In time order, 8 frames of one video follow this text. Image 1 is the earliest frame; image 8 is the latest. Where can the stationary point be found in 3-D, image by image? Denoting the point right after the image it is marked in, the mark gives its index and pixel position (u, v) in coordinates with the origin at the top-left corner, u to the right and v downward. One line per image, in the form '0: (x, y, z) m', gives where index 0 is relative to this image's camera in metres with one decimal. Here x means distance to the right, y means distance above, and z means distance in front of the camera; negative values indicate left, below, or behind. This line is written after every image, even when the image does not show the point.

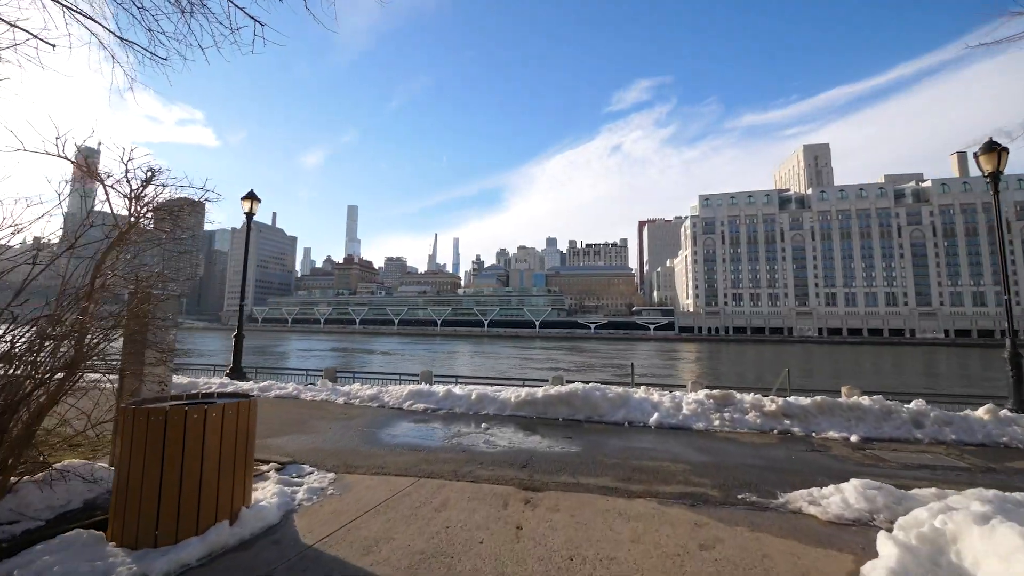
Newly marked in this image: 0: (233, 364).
0: (-7.6, -2.1, +13.1) m
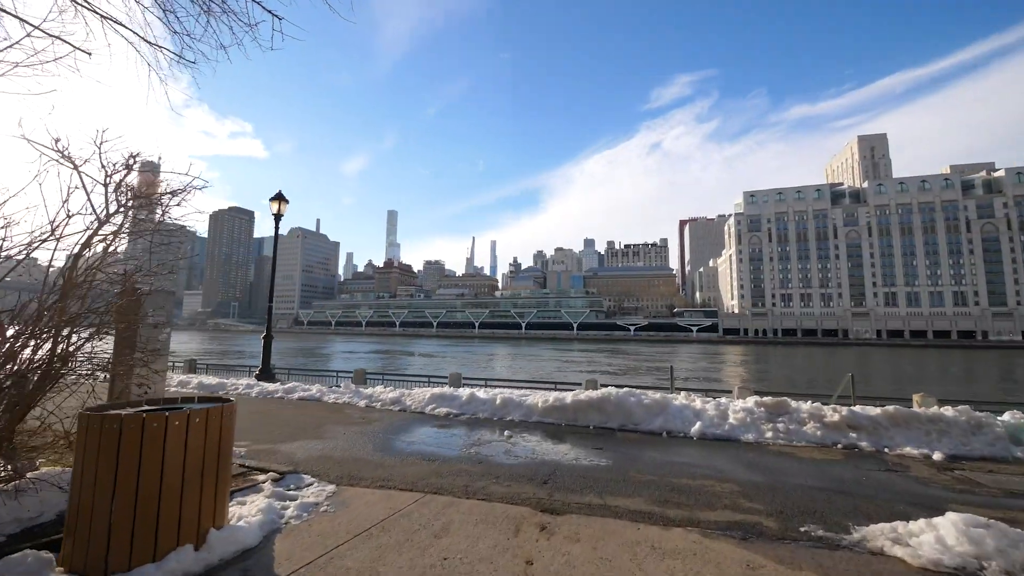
0: (-6.7, -2.1, +13.1) m
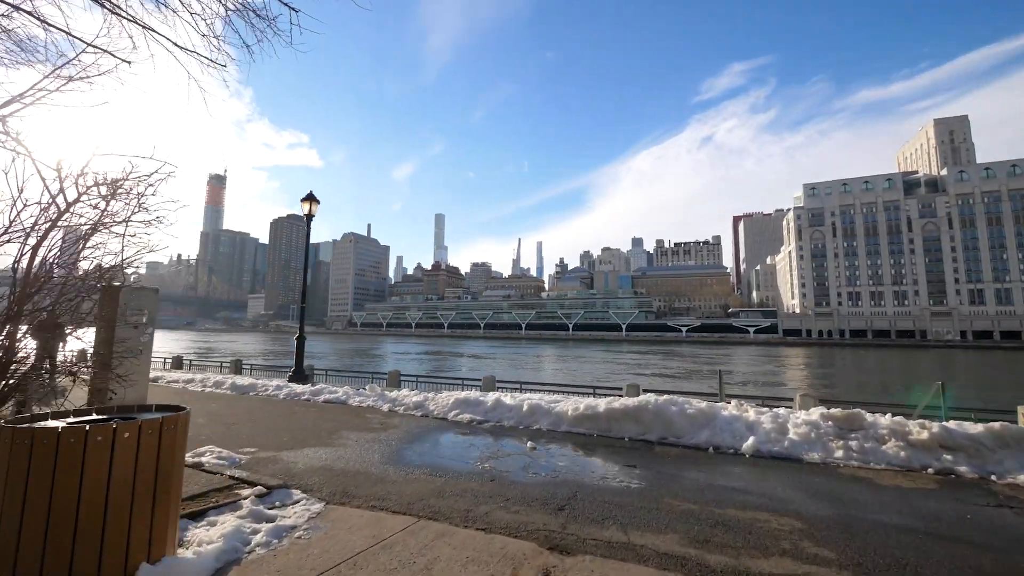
0: (-5.8, -2.2, +13.0) m
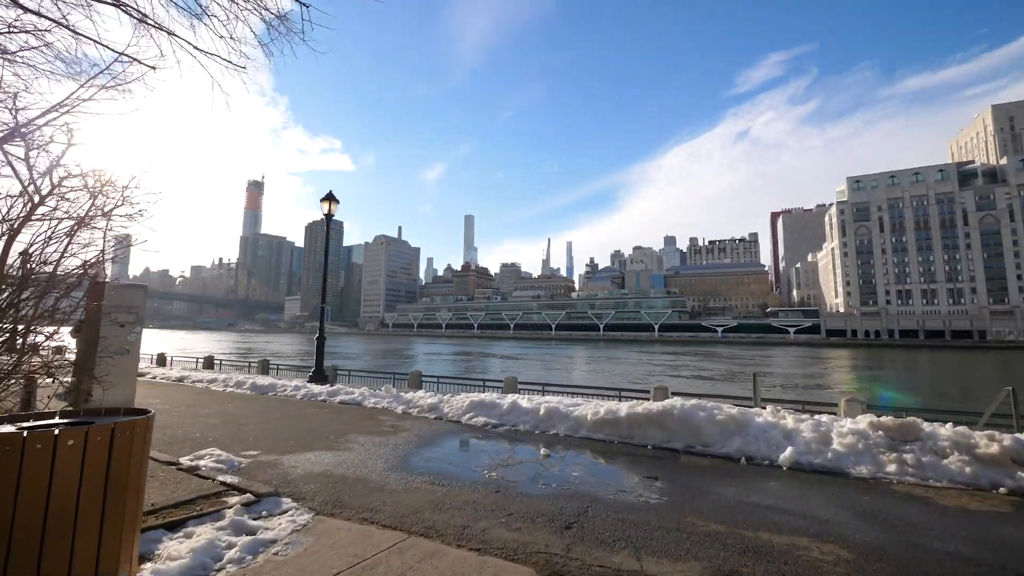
0: (-5.2, -2.1, +12.9) m
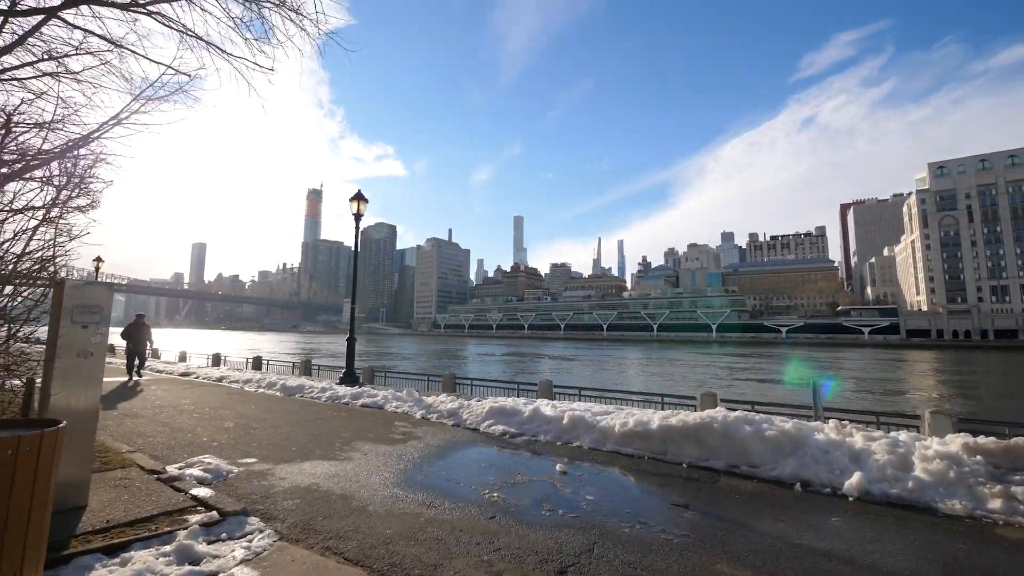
0: (-4.4, -2.2, +12.7) m
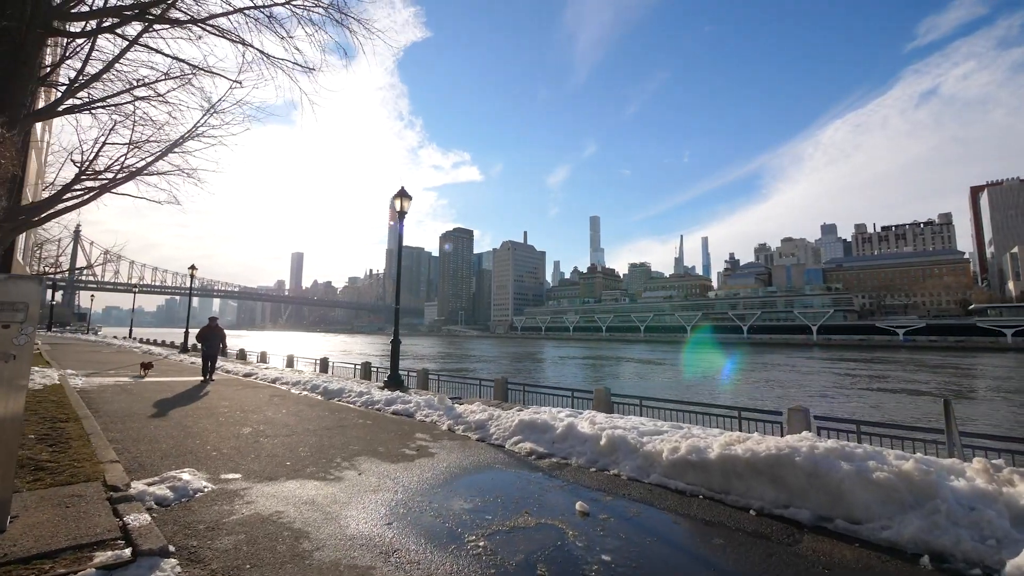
0: (-3.1, -2.2, +12.2) m
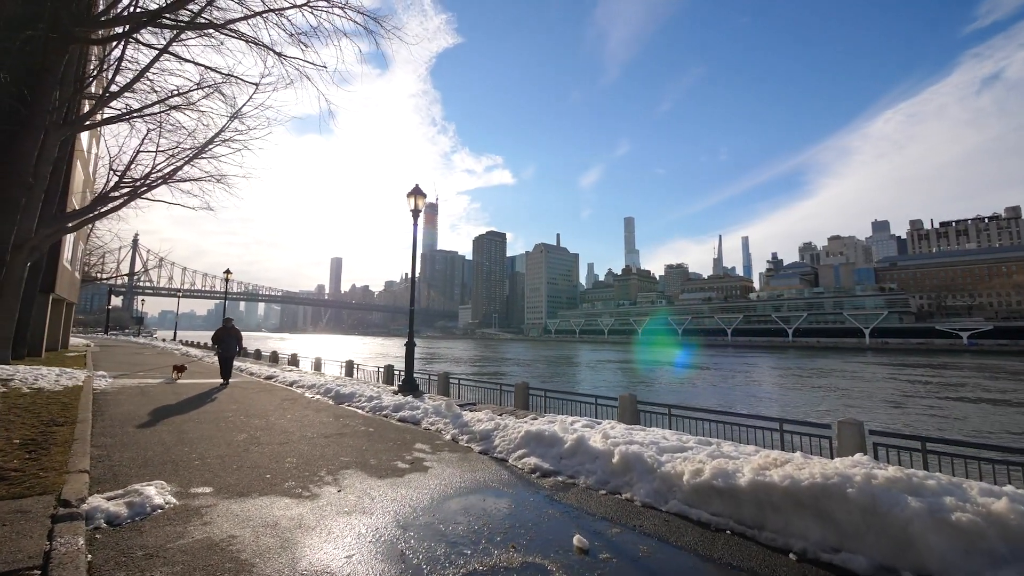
0: (-2.6, -2.2, +11.8) m
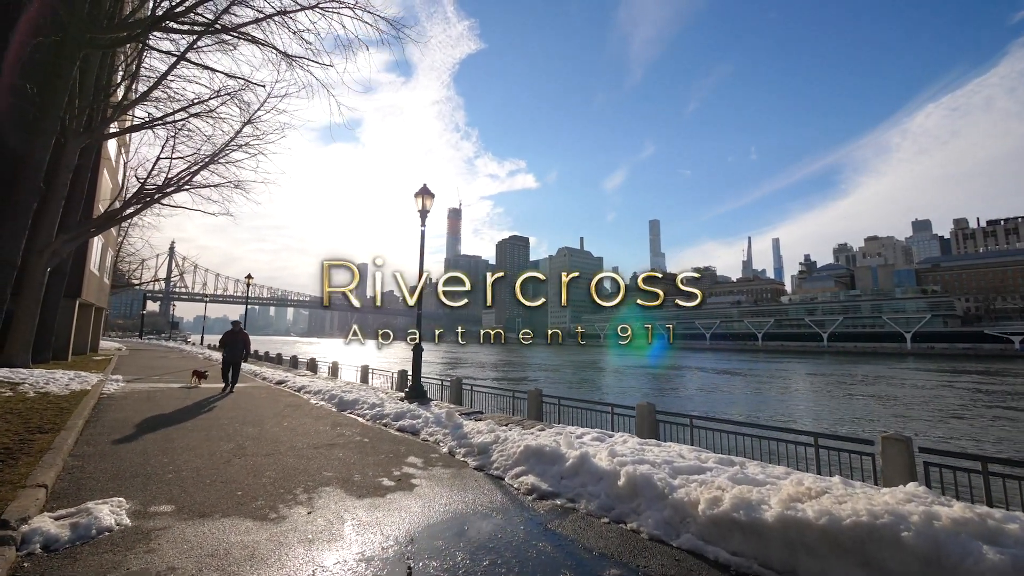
0: (-2.3, -2.2, +11.3) m
